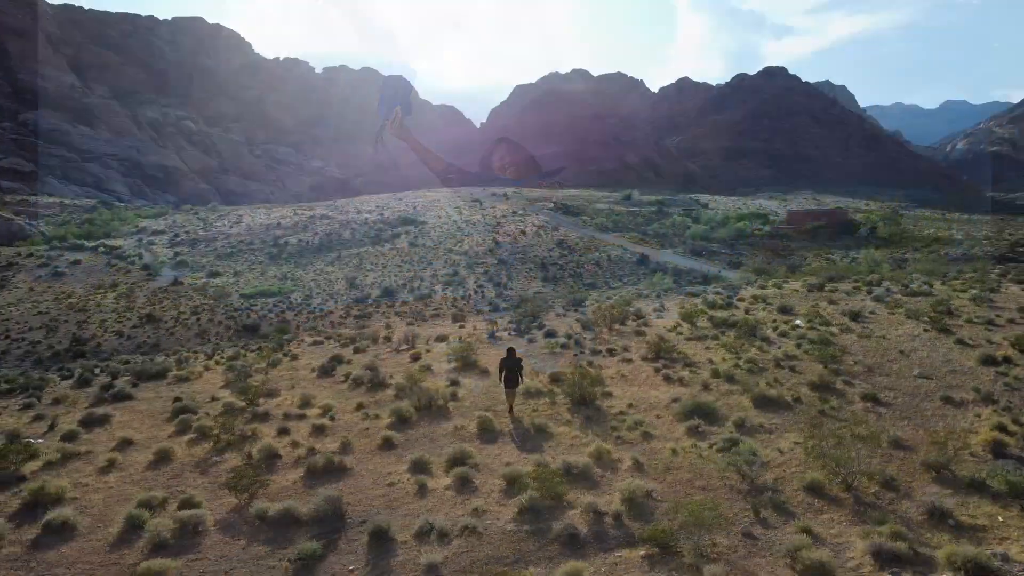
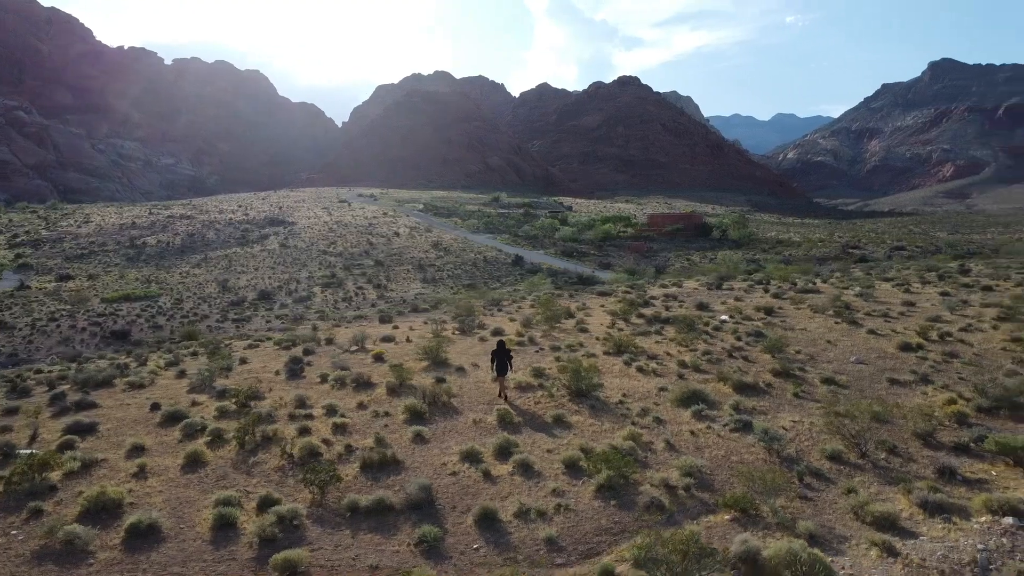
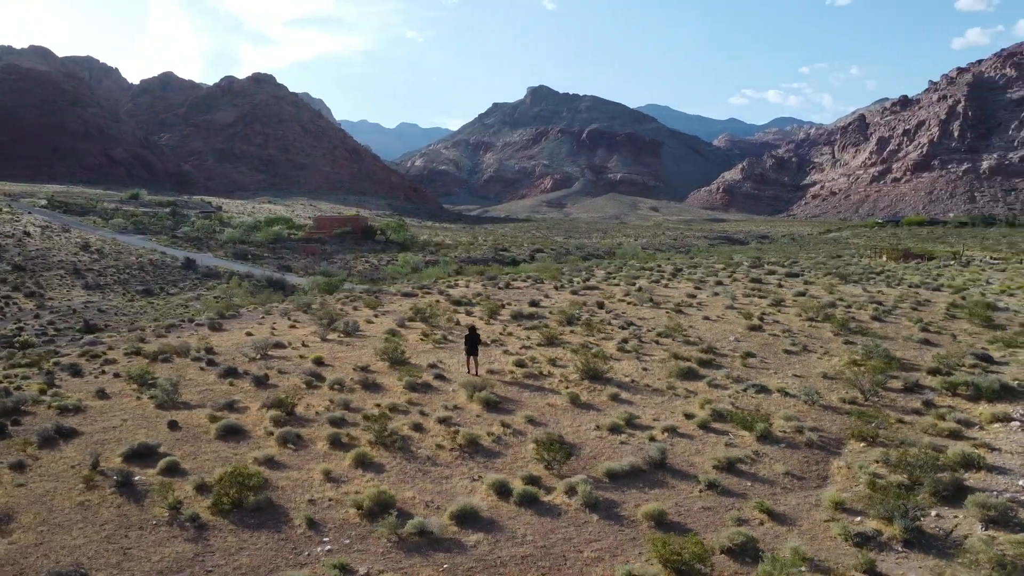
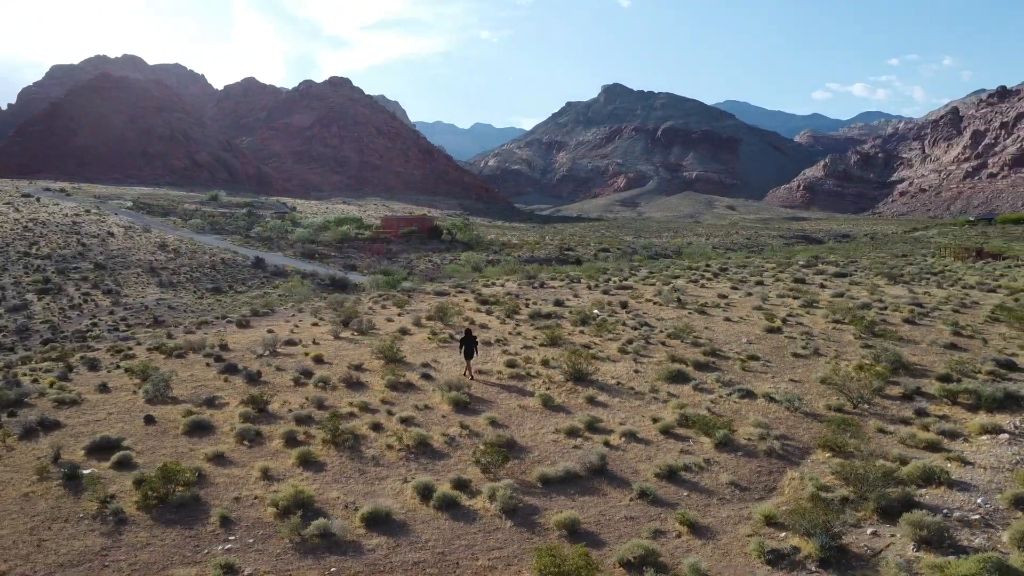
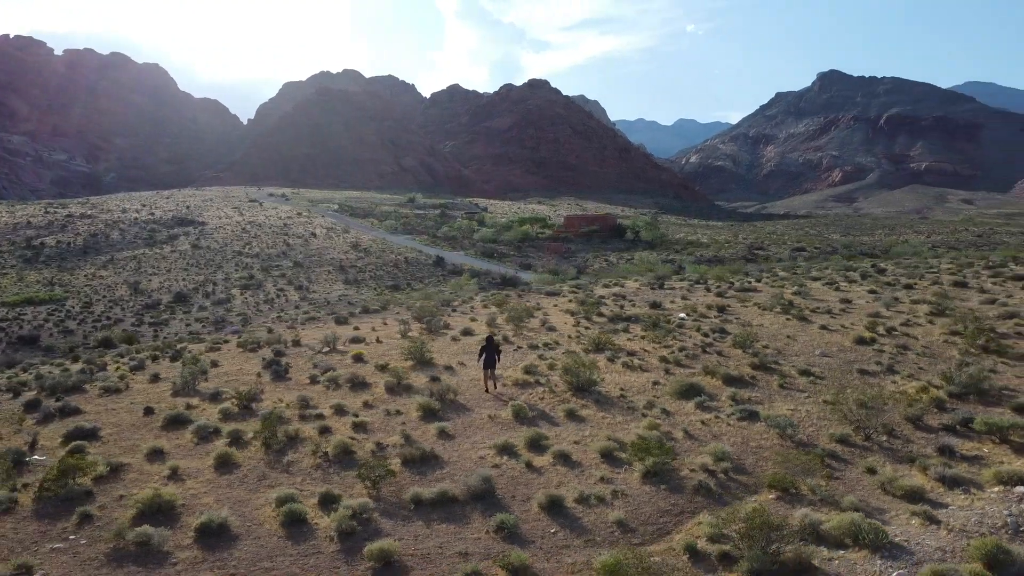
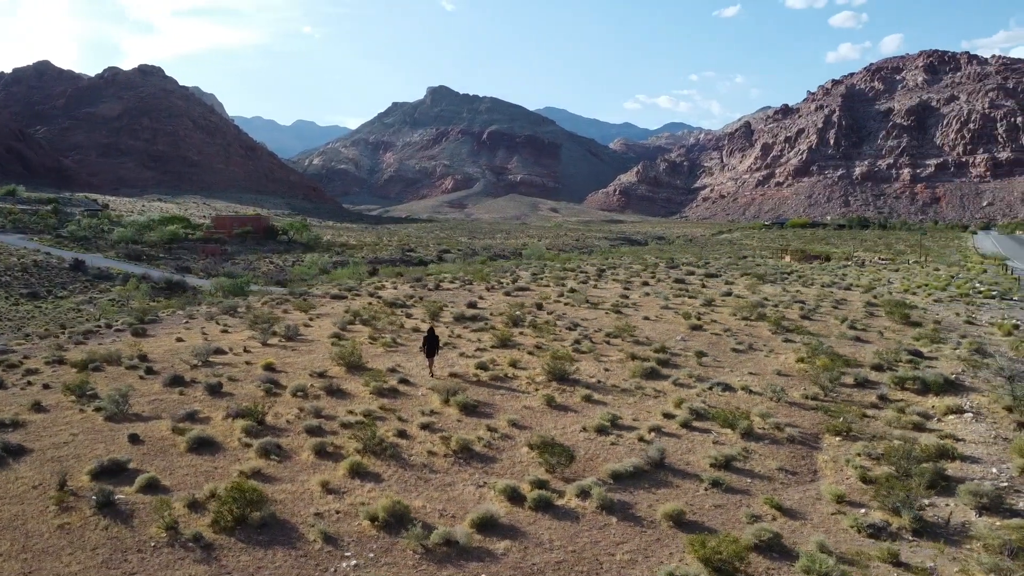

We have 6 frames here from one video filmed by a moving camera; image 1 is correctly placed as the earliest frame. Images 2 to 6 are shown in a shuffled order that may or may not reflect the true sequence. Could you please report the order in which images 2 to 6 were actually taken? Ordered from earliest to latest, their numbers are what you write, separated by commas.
2, 5, 4, 3, 6
